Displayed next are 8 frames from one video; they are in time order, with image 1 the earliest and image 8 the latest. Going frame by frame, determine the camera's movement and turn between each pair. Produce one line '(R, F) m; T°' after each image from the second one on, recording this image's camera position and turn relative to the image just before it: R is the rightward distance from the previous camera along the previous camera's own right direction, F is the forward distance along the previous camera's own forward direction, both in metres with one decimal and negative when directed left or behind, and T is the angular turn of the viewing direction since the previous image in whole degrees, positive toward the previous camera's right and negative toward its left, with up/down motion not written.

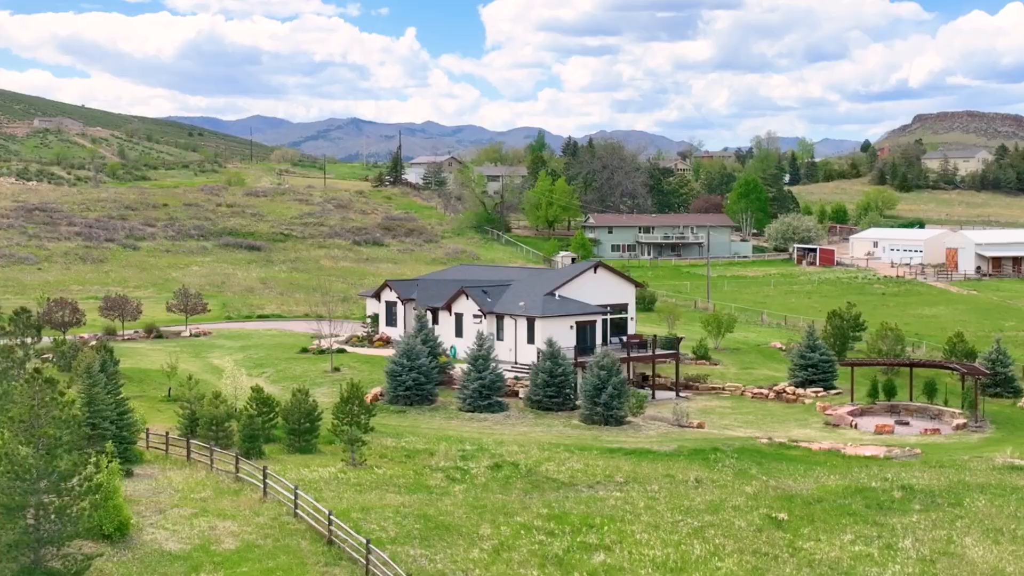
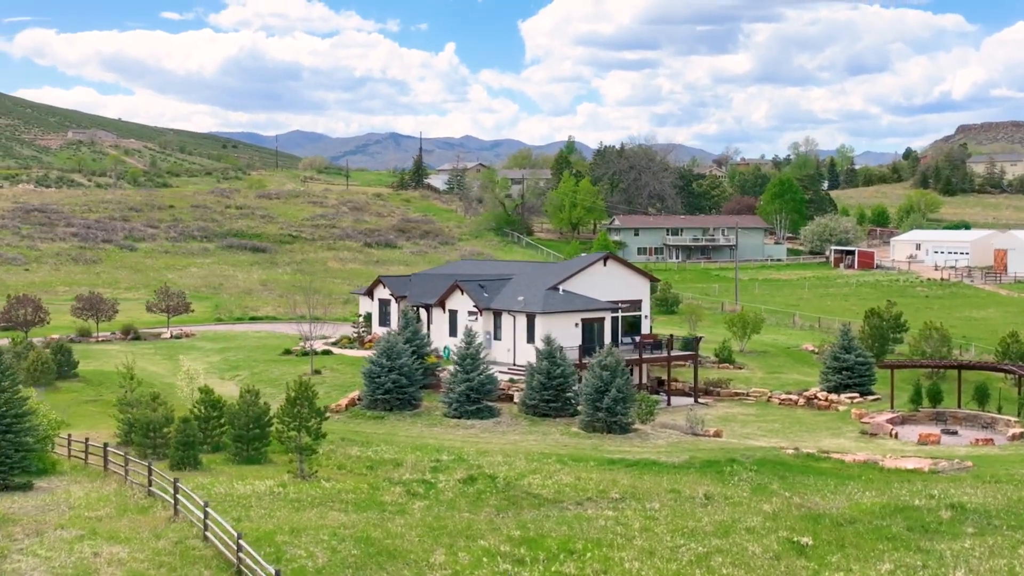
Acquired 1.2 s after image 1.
(+1.3, +4.6) m; -2°
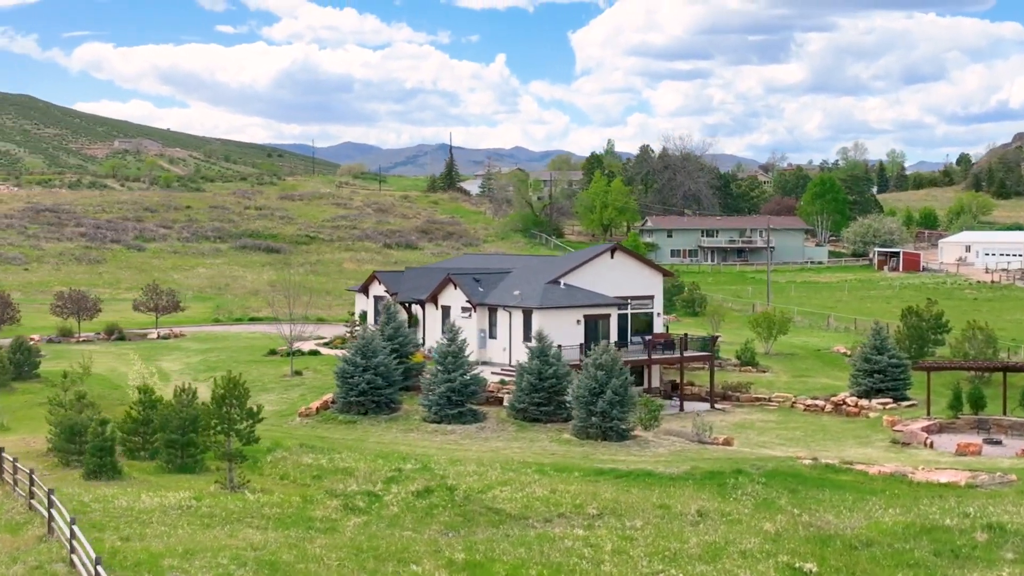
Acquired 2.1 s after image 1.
(+1.5, +3.6) m; -2°
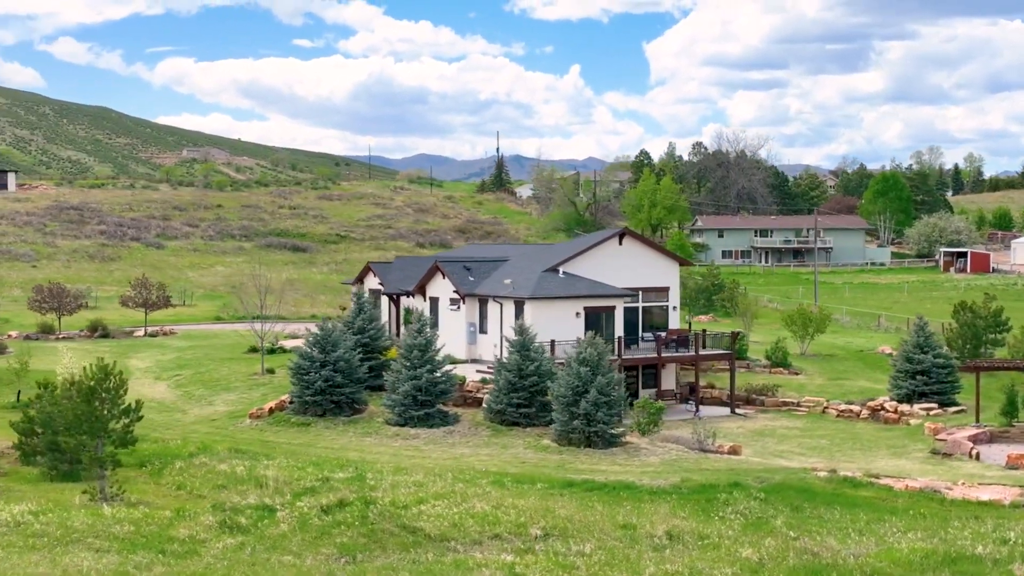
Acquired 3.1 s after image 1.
(+2.1, +4.1) m; -3°
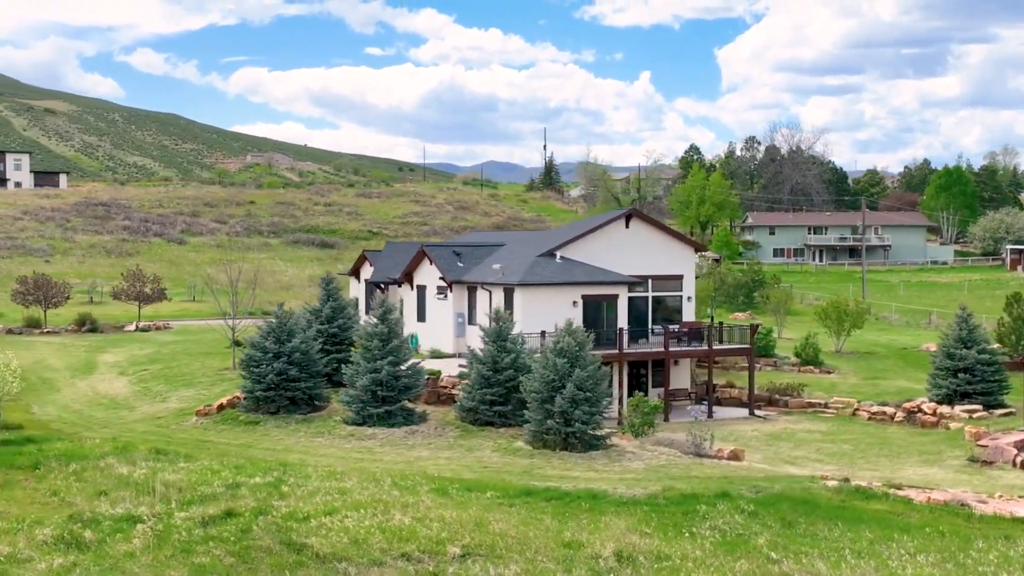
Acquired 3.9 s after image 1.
(+1.8, +3.3) m; -3°
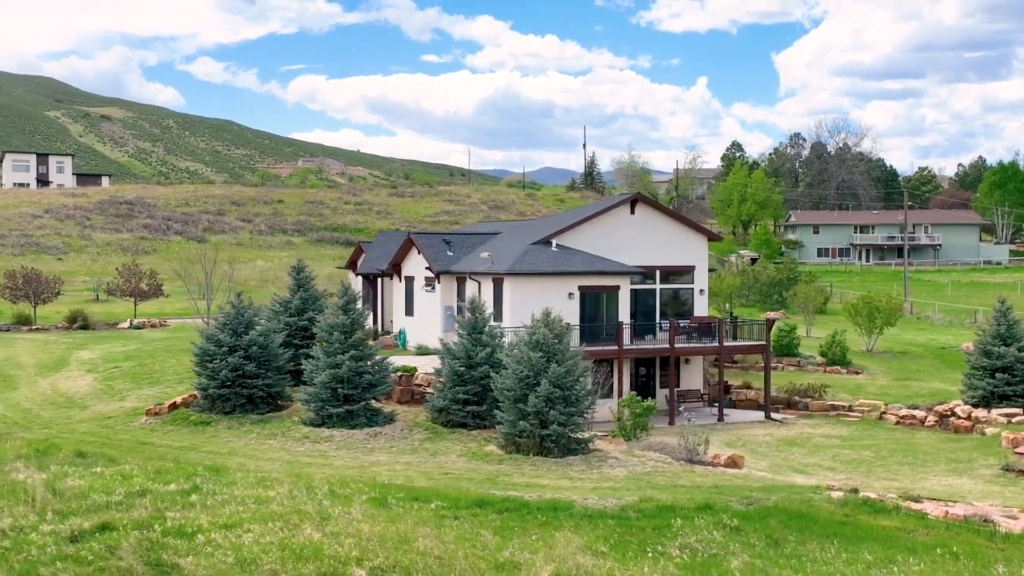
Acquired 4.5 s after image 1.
(+1.4, +2.5) m; -2°
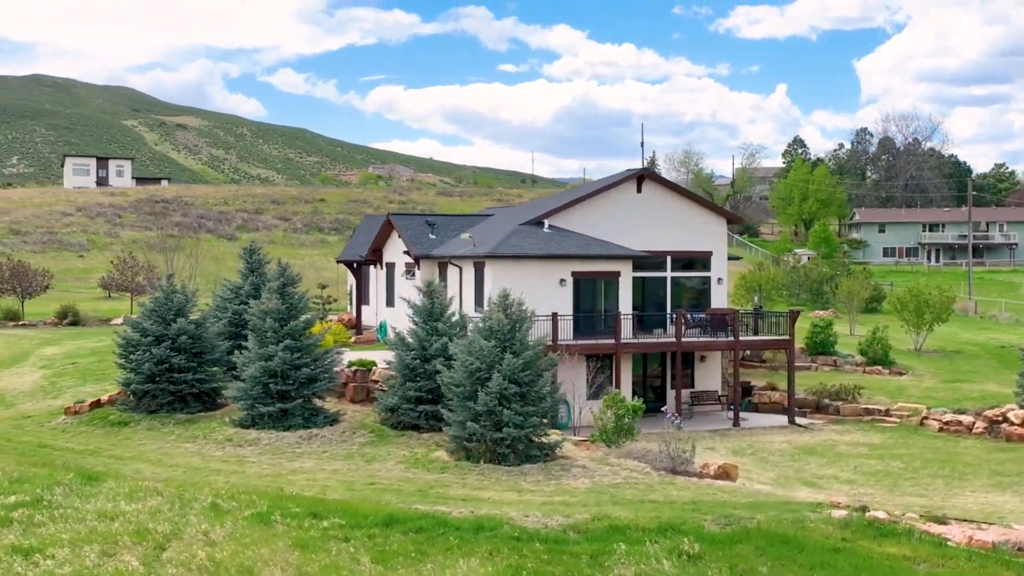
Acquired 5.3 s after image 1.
(+1.7, +3.2) m; -3°
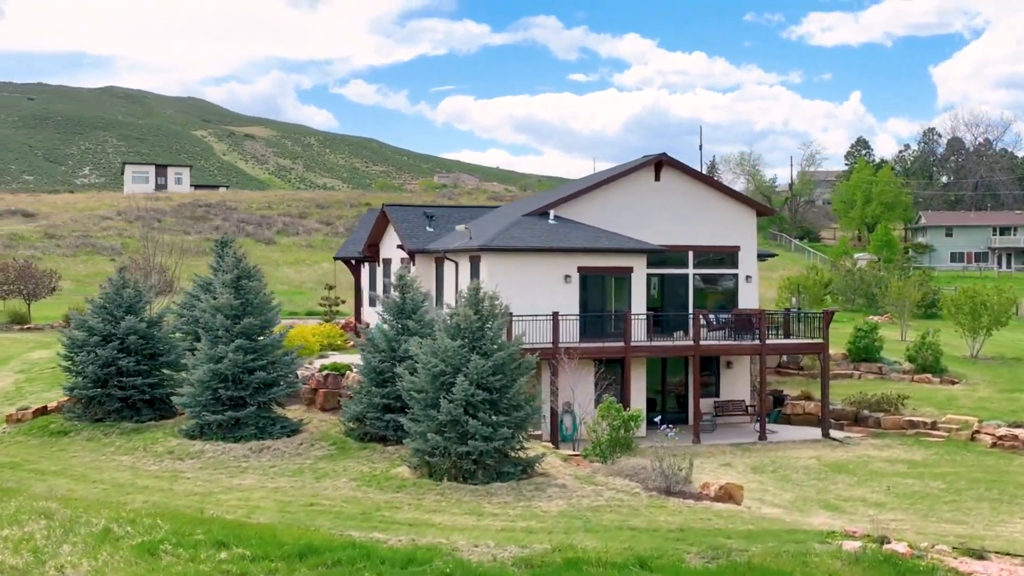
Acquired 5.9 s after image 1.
(+1.2, +2.3) m; -3°
